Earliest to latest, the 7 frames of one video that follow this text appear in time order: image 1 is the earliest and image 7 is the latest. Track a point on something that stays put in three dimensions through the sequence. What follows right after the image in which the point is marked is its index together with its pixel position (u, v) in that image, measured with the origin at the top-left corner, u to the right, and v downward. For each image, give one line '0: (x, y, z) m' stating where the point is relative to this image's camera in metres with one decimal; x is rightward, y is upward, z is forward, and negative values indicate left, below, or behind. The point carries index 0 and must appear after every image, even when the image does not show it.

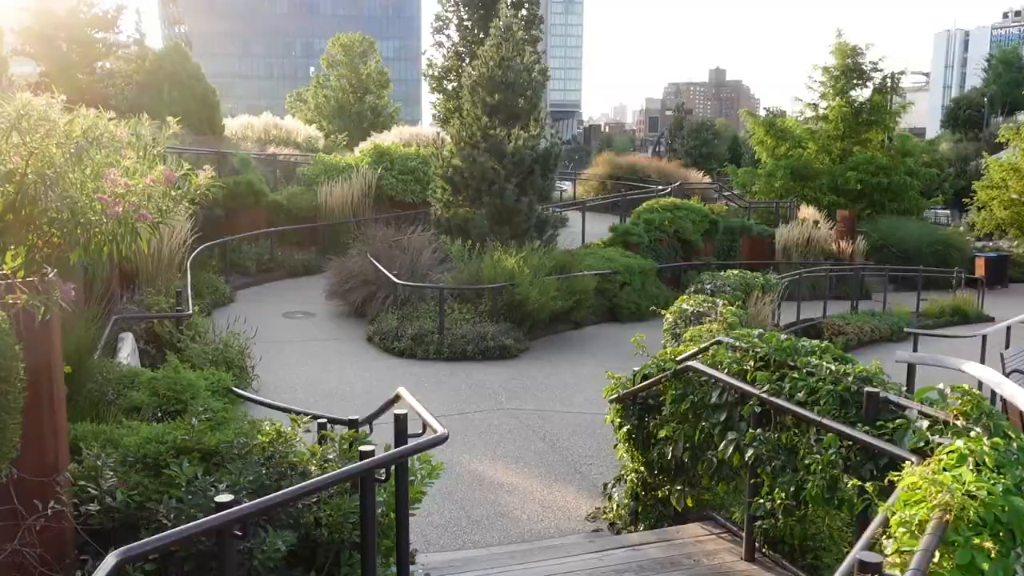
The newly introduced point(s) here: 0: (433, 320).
0: (-0.8, -0.3, +10.2) m
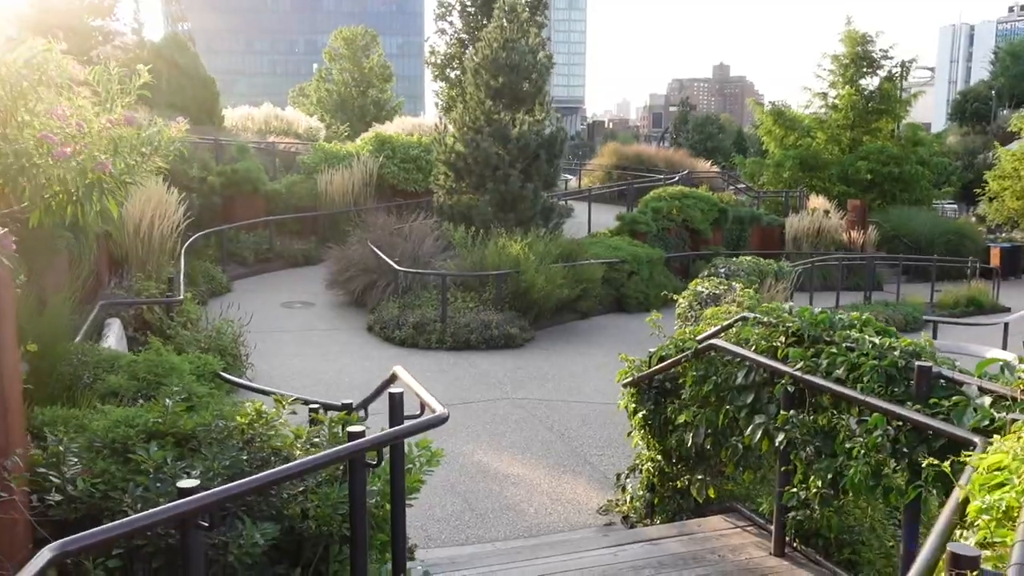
0: (-0.8, -0.2, +9.9) m
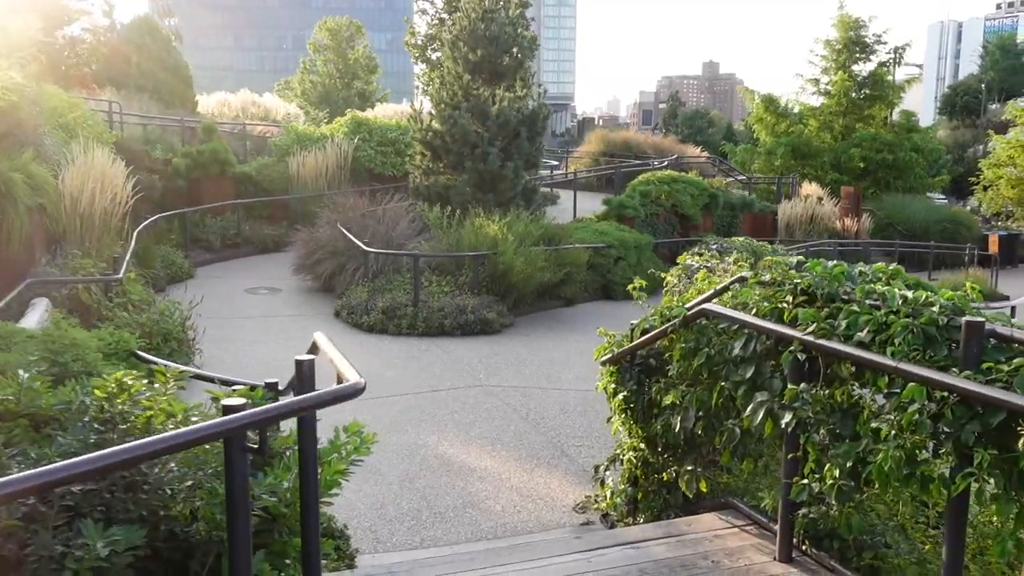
0: (-1.0, 0.0, +9.2) m
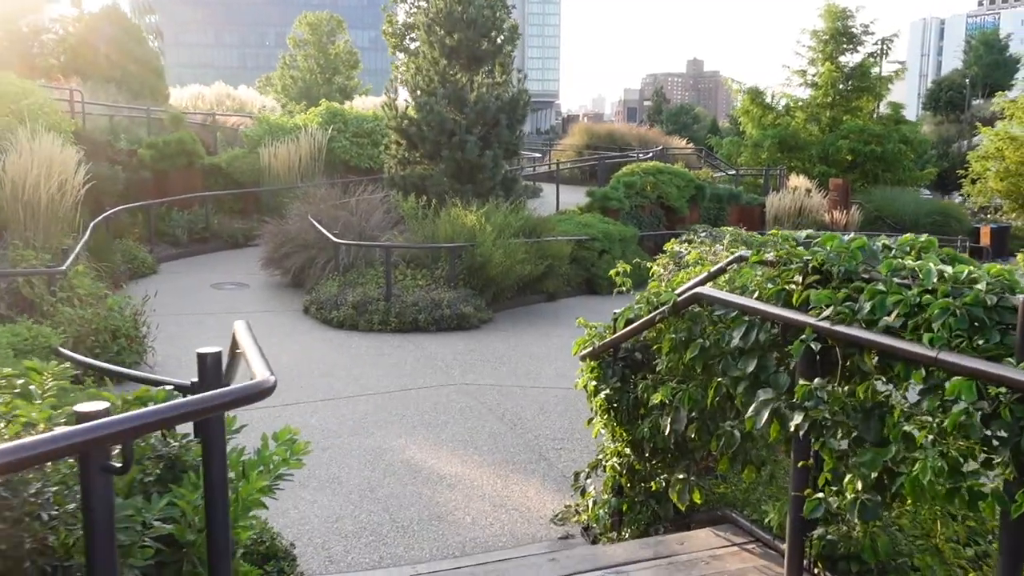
0: (-1.2, 0.0, +8.8) m
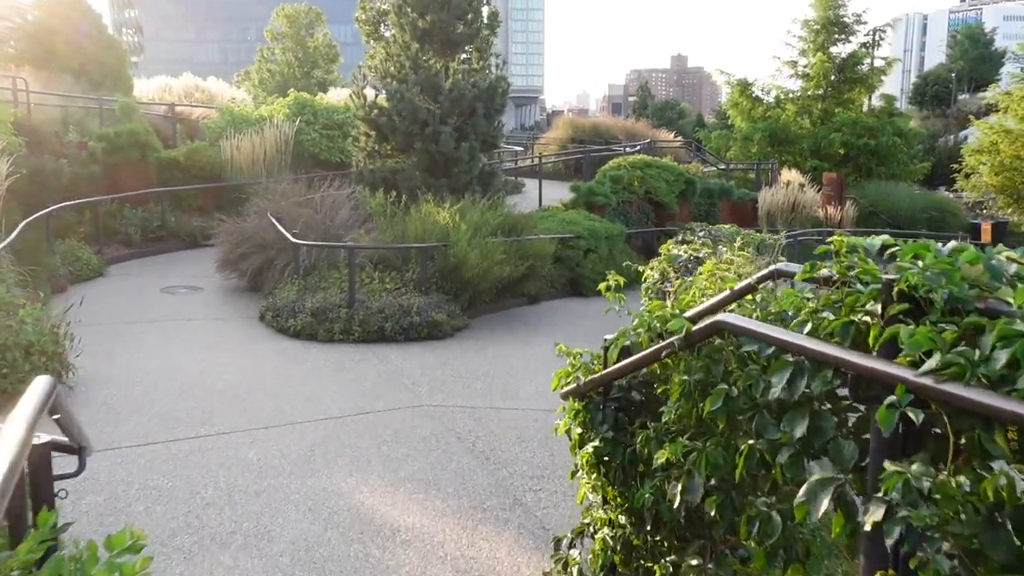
0: (-1.4, 0.0, +8.0) m
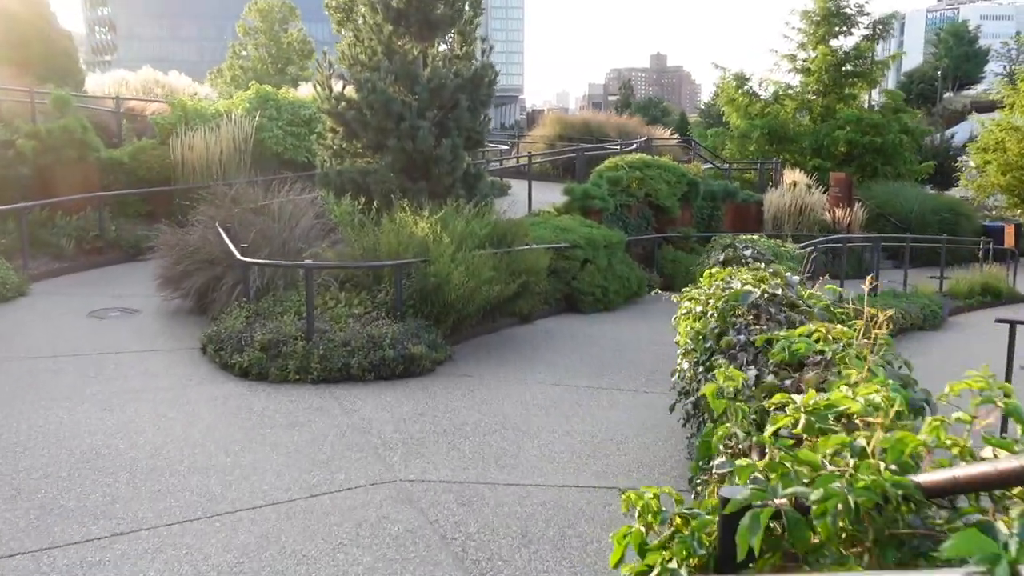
0: (-1.5, -0.2, +6.6) m
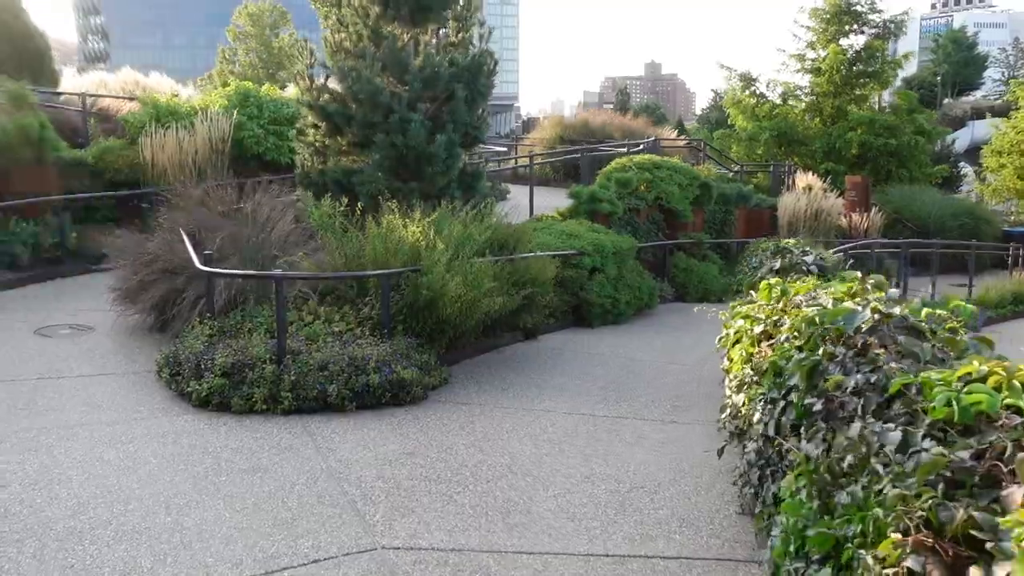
0: (-1.4, -0.3, +5.7) m
